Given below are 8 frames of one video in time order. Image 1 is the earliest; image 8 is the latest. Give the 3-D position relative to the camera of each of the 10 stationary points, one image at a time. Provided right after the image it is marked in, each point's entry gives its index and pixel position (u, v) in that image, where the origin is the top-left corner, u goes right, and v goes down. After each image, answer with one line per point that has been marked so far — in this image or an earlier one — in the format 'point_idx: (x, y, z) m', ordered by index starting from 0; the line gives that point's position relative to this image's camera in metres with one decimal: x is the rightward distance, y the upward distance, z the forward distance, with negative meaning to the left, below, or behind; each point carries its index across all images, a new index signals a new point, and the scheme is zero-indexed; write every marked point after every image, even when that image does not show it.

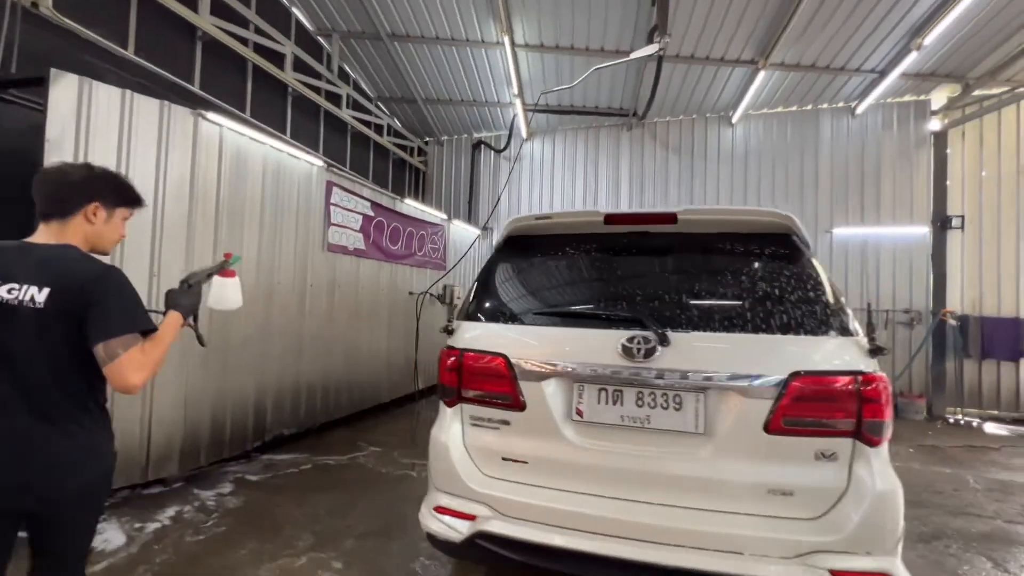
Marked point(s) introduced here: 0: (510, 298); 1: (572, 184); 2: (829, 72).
0: (+0.1, -0.1, +1.8) m
1: (+1.0, +1.8, +7.8) m
2: (+4.3, +2.9, +6.1) m
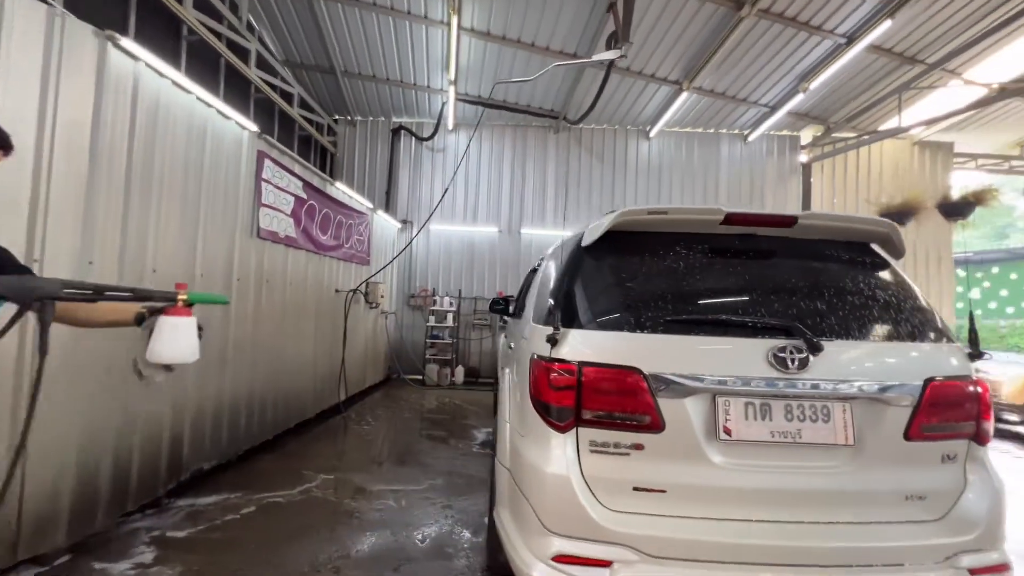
0: (+0.5, -0.1, +1.6) m
1: (-0.2, +1.8, +7.6) m
2: (+3.4, +2.8, +6.9) m
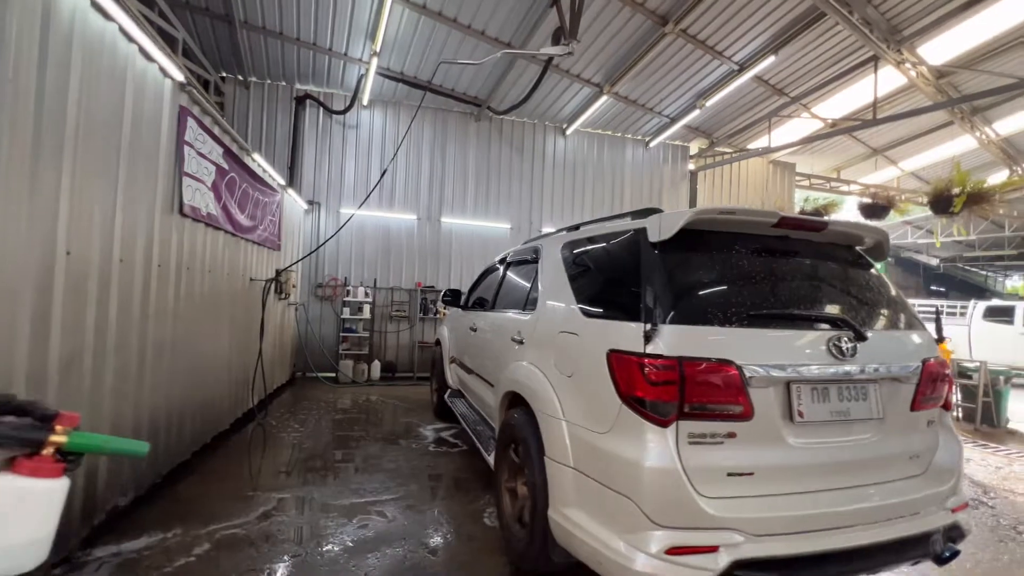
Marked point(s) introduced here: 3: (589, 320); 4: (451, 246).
0: (+0.8, 0.0, +1.7) m
1: (-1.5, +2.0, +7.3) m
2: (+2.2, +3.0, +7.5) m
3: (+0.3, -0.1, +1.9) m
4: (-1.0, +0.7, +7.4) m
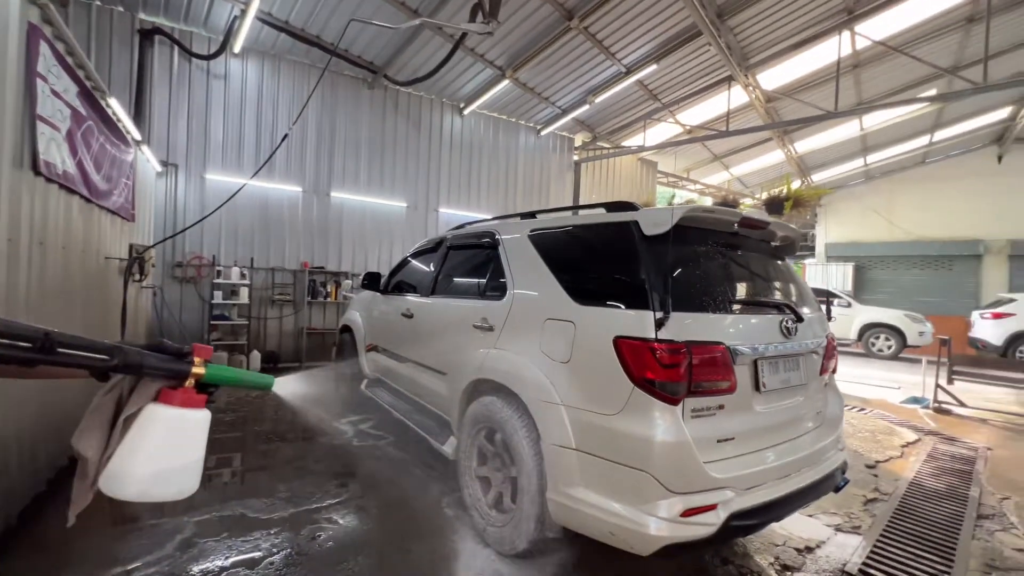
0: (+0.8, 0.0, +1.9) m
1: (-3.0, +2.3, +6.5) m
2: (+0.5, +3.3, +7.8) m
3: (+0.3, -0.1, +2.0) m
4: (-2.6, +1.0, +6.8) m
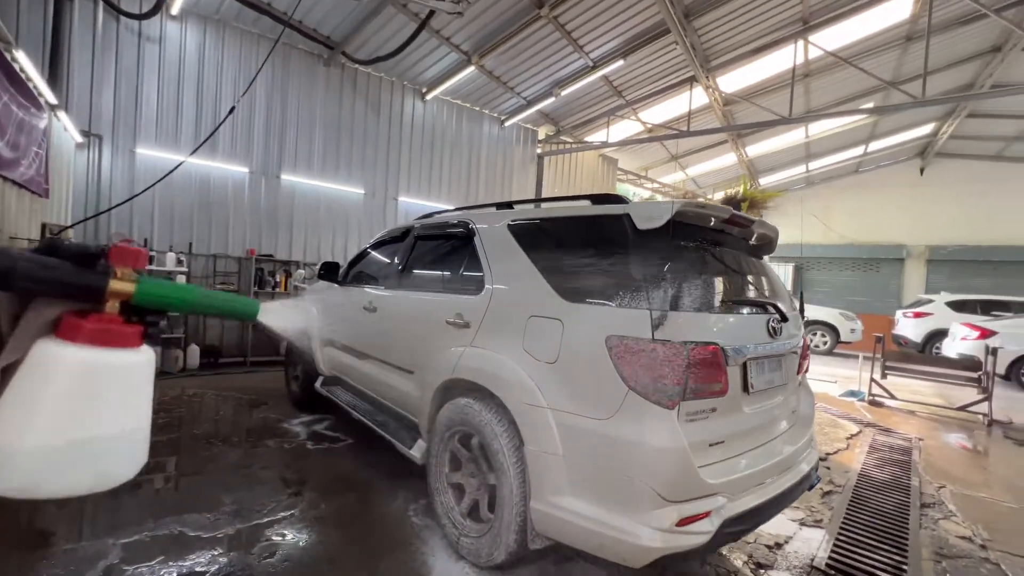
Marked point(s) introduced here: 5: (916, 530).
0: (+0.7, 0.0, +1.8) m
1: (-3.5, +2.4, +5.9) m
2: (-0.1, +3.4, +7.6) m
3: (+0.3, -0.1, +1.9) m
4: (-3.1, +1.1, +6.3) m
5: (+2.5, -1.5, +2.8) m
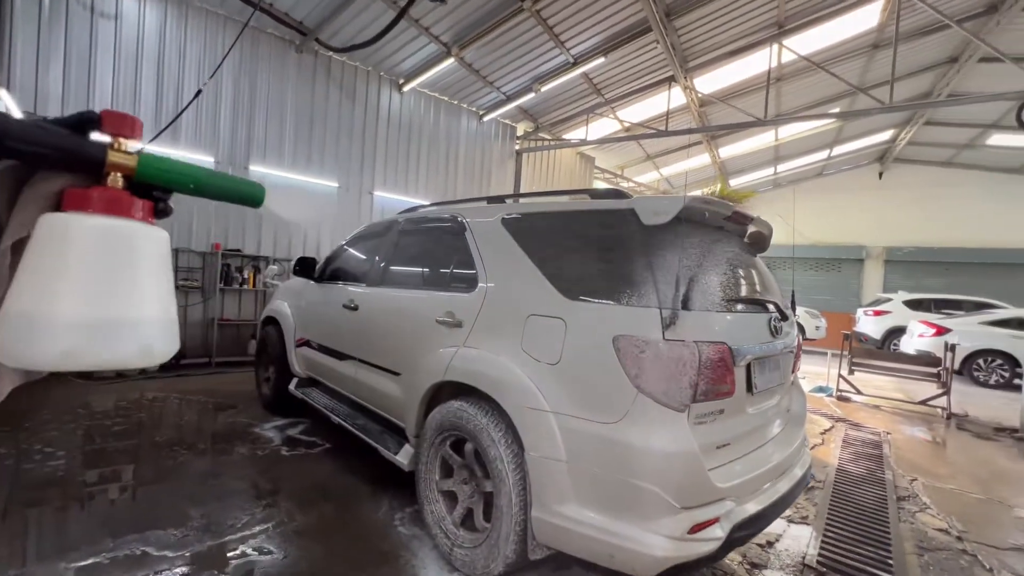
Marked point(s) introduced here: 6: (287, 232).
0: (+0.7, 0.0, +1.8) m
1: (-3.7, +2.5, +5.6) m
2: (-0.5, +3.4, +7.4) m
3: (+0.3, -0.1, +1.8) m
4: (-3.3, +1.2, +6.0) m
5: (+2.5, -1.5, +2.9) m
6: (-3.1, +0.8, +6.3) m
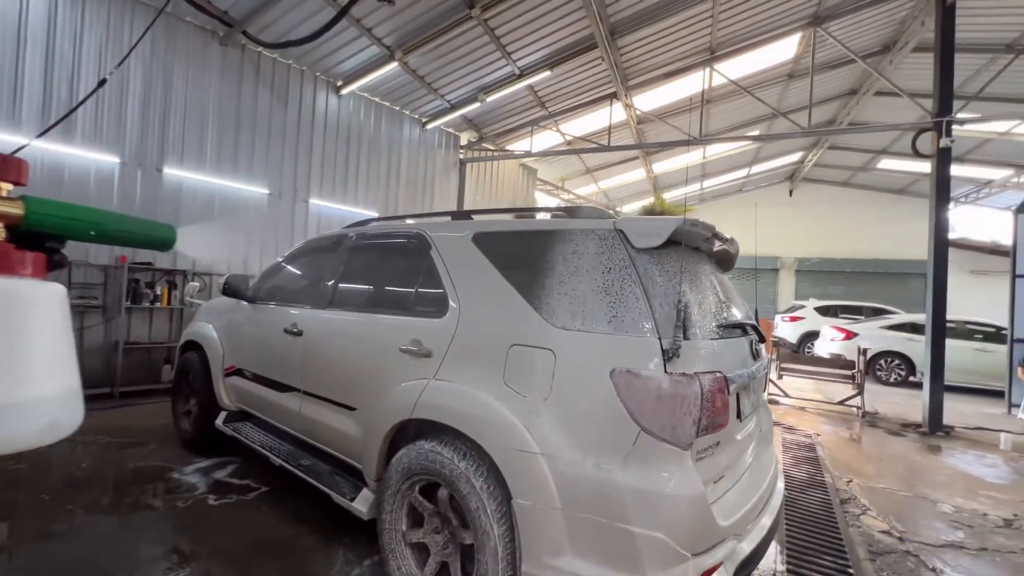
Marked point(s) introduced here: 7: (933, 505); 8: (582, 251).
0: (+0.7, -0.1, +1.7) m
1: (-4.3, +2.2, +4.9) m
2: (-1.3, +3.2, +7.2) m
3: (+0.2, -0.2, +1.7) m
4: (-4.0, +0.9, +5.4) m
5: (+2.2, -1.6, +3.0) m
6: (-3.8, +0.6, +5.7) m
7: (+3.3, -1.7, +3.6) m
8: (+0.3, +0.1, +1.8) m
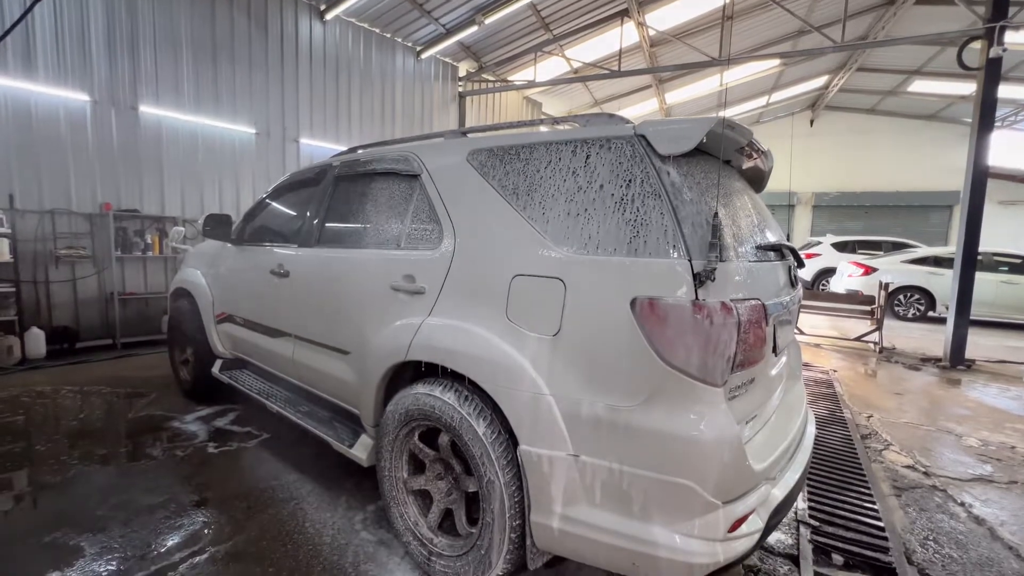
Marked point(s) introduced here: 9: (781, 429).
0: (+0.7, +0.2, +1.5) m
1: (-4.3, +2.8, +4.5) m
2: (-1.3, +4.0, +6.6) m
3: (+0.2, +0.1, +1.4) m
4: (-3.9, +1.5, +5.1) m
5: (+2.3, -1.1, +2.9) m
6: (-3.7, +1.2, +5.4) m
7: (+3.4, -1.2, +3.5) m
8: (+0.3, +0.4, +1.5) m
9: (+1.0, -0.5, +1.7) m
